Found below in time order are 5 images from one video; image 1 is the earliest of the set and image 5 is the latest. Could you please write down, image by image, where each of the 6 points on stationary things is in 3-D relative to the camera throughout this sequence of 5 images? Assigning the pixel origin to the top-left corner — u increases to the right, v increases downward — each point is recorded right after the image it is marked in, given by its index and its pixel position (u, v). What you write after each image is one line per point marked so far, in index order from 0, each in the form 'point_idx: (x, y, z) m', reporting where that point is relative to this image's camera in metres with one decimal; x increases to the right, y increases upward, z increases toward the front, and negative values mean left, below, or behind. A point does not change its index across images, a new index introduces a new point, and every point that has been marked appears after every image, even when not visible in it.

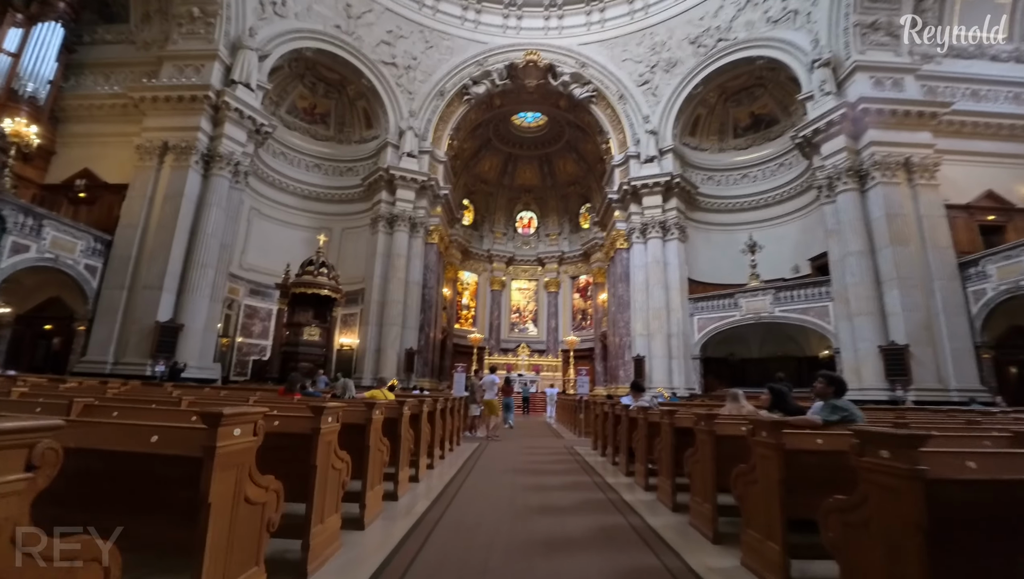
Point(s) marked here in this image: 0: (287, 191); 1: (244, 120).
0: (-7.7, +3.4, +16.2) m
1: (-7.3, +4.6, +12.8) m
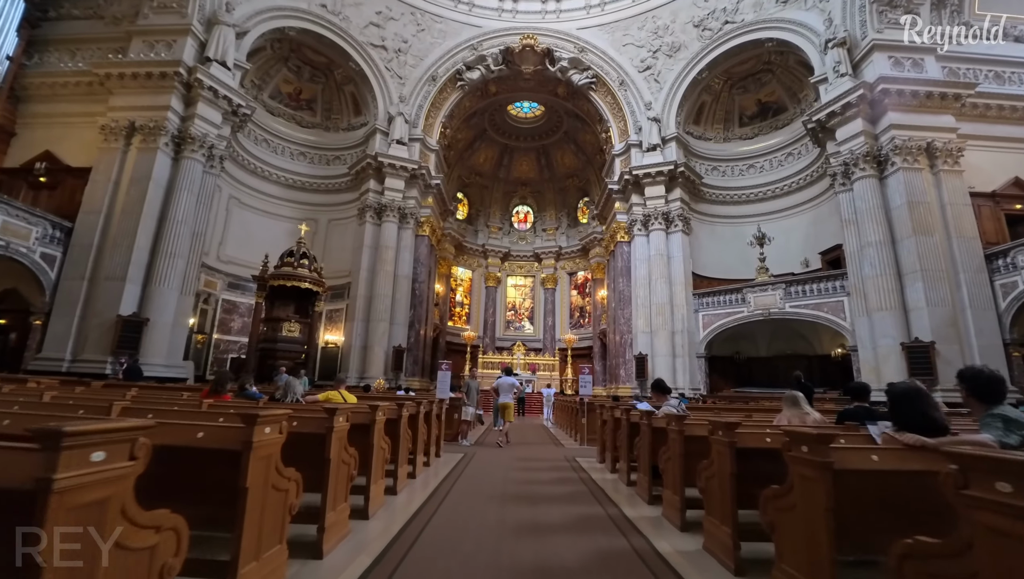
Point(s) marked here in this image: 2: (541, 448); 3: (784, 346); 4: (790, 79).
0: (-7.8, +3.6, +15.4) m
1: (-7.4, +4.8, +12.0) m
2: (+0.5, -2.7, +8.0) m
3: (+8.1, -1.7, +14.2) m
4: (+8.8, +6.6, +15.0) m
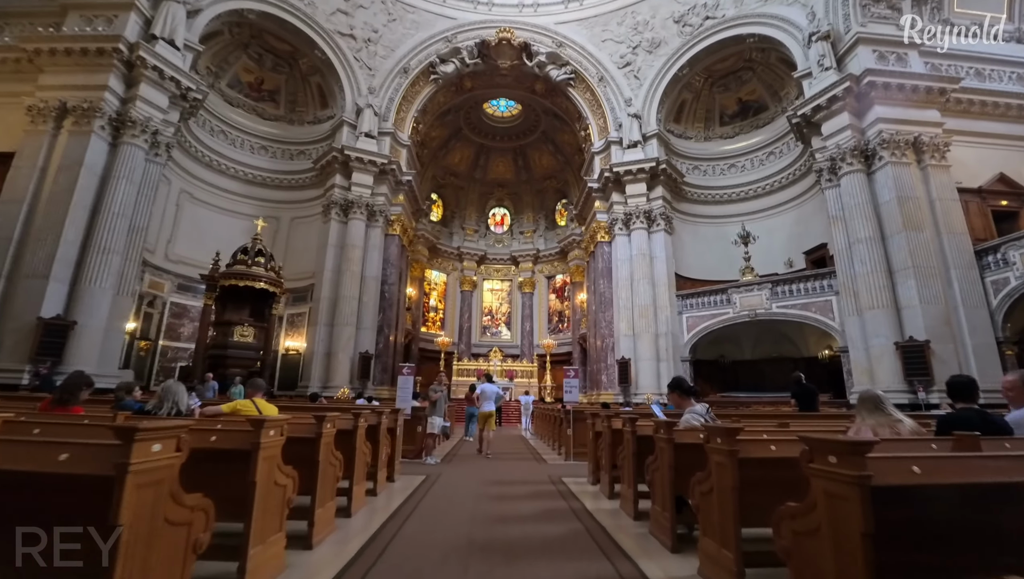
0: (-8.6, +3.5, +14.3) m
1: (-8.0, +4.7, +10.9) m
2: (+0.1, -2.6, +7.2) m
3: (+7.4, -1.7, +13.7) m
4: (+8.0, +6.6, +14.7) m
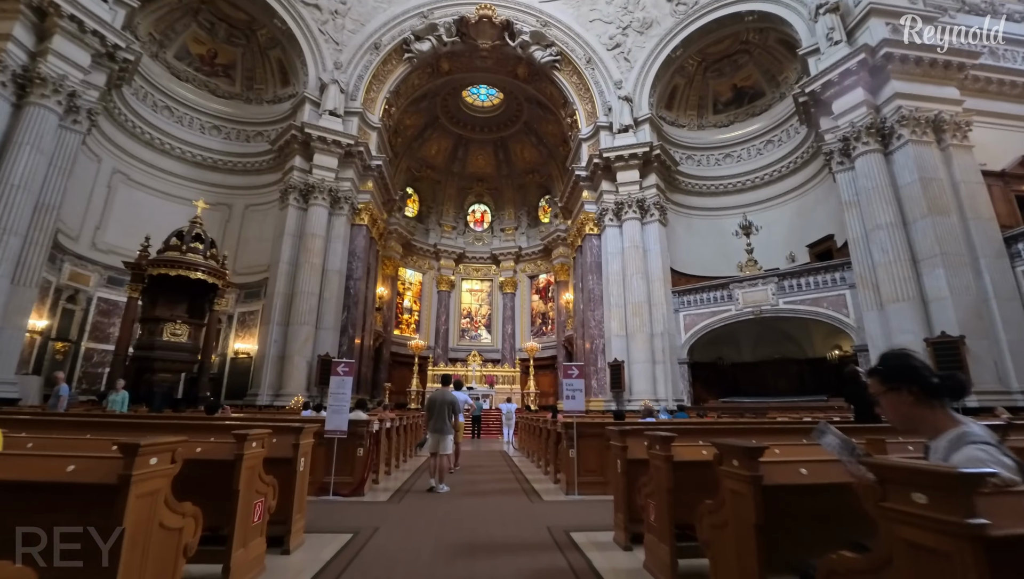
0: (-9.1, +3.6, +12.6) m
1: (-8.3, +4.9, +9.3) m
2: (-0.1, -2.4, +5.9) m
3: (+6.9, -1.6, +12.7) m
4: (+7.5, +6.7, +13.8) m
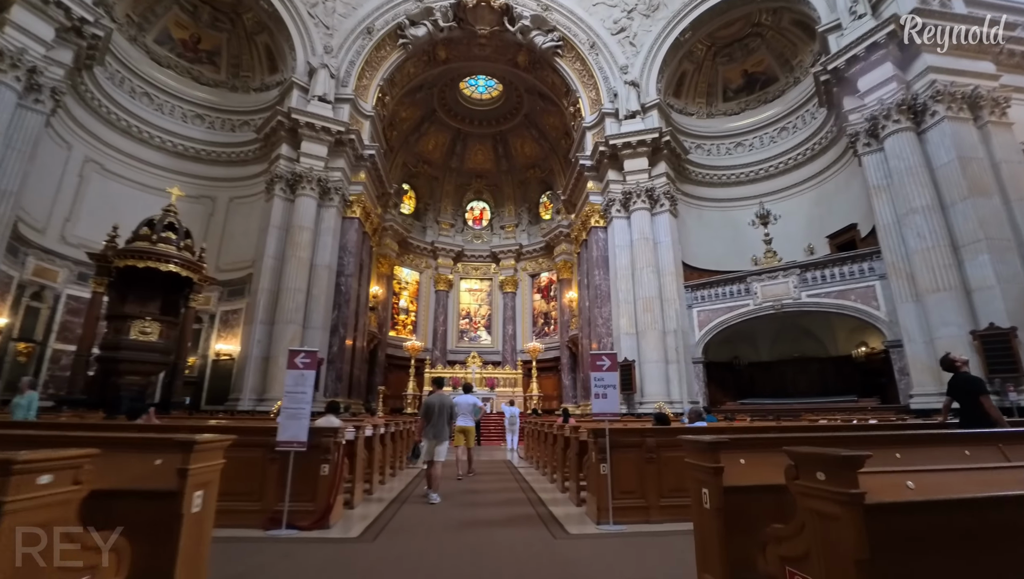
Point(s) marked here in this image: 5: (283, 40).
0: (-9.1, +3.7, +11.8) m
1: (-8.3, +5.0, +8.6) m
2: (-0.1, -2.2, +5.1) m
3: (+7.0, -1.5, +11.9) m
4: (+7.5, +6.8, +13.1) m
5: (-6.2, +6.7, +12.8) m
